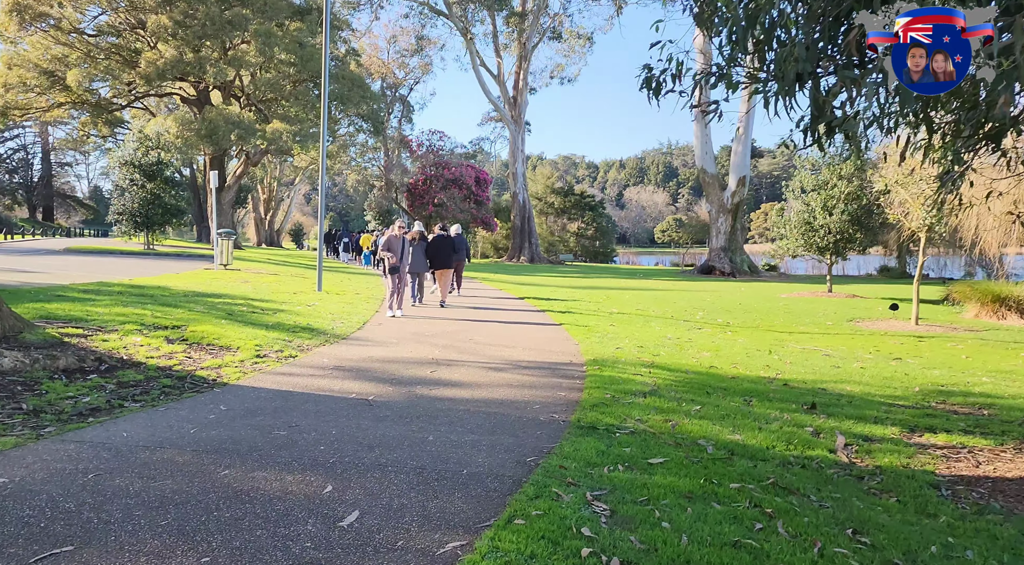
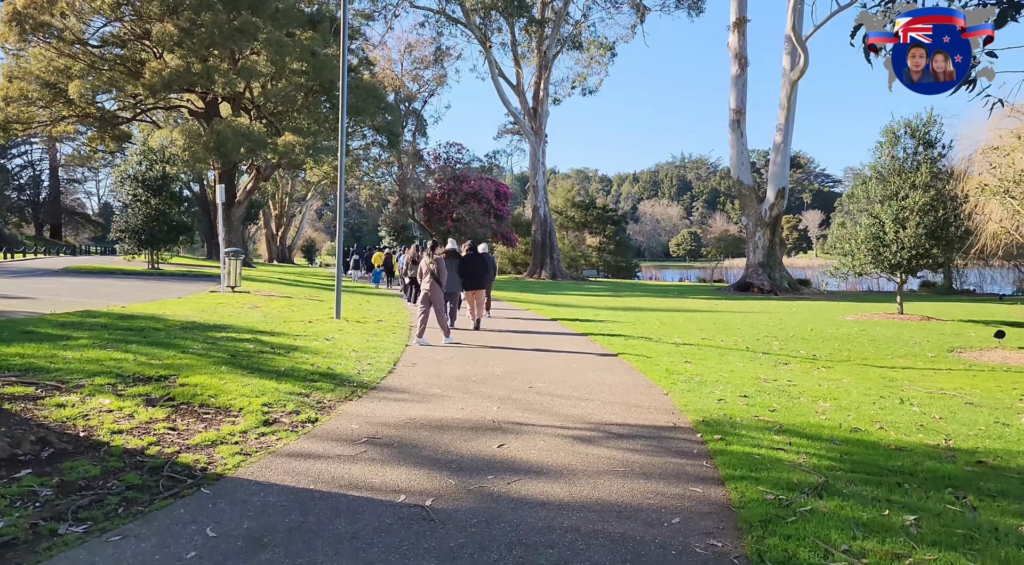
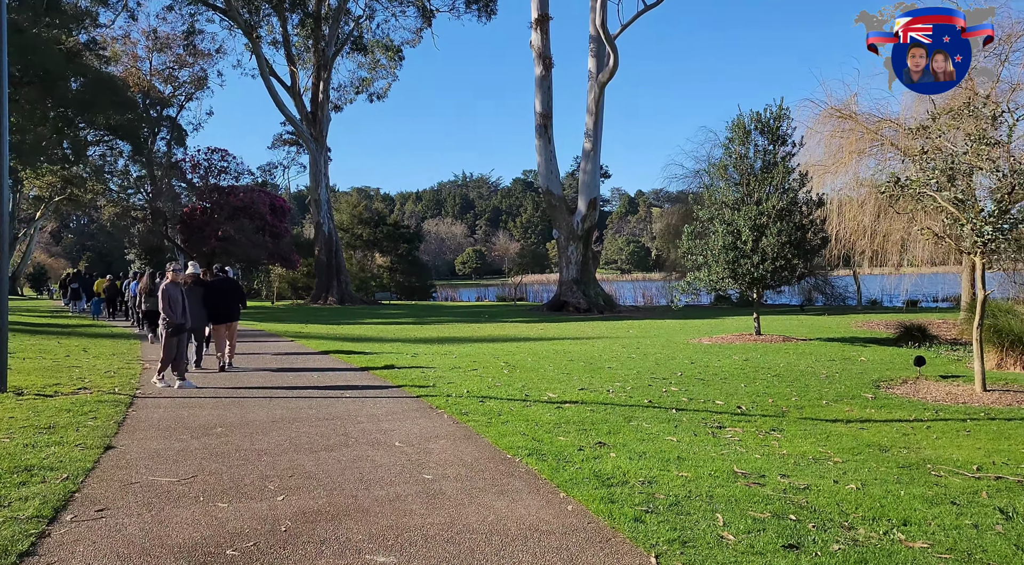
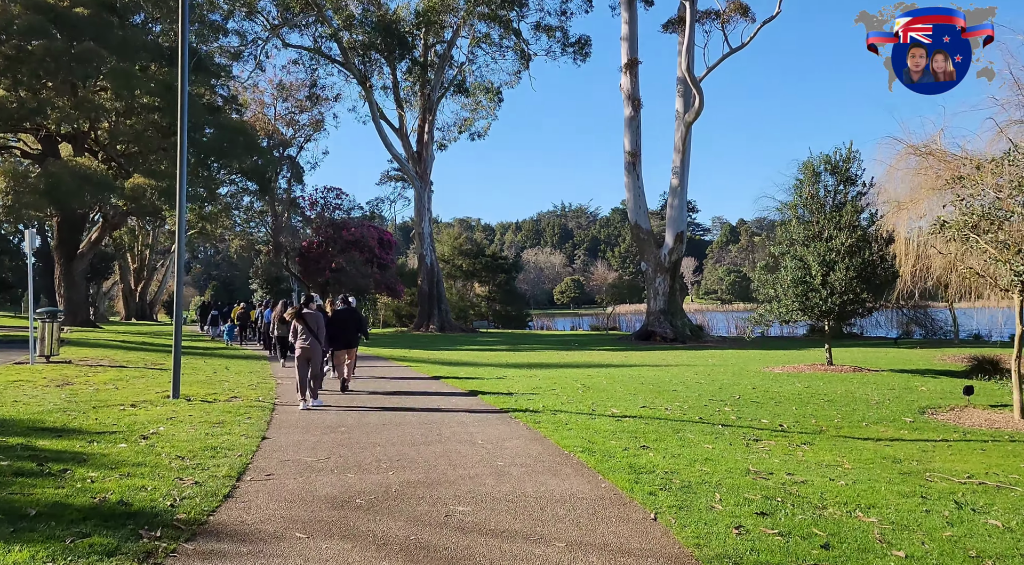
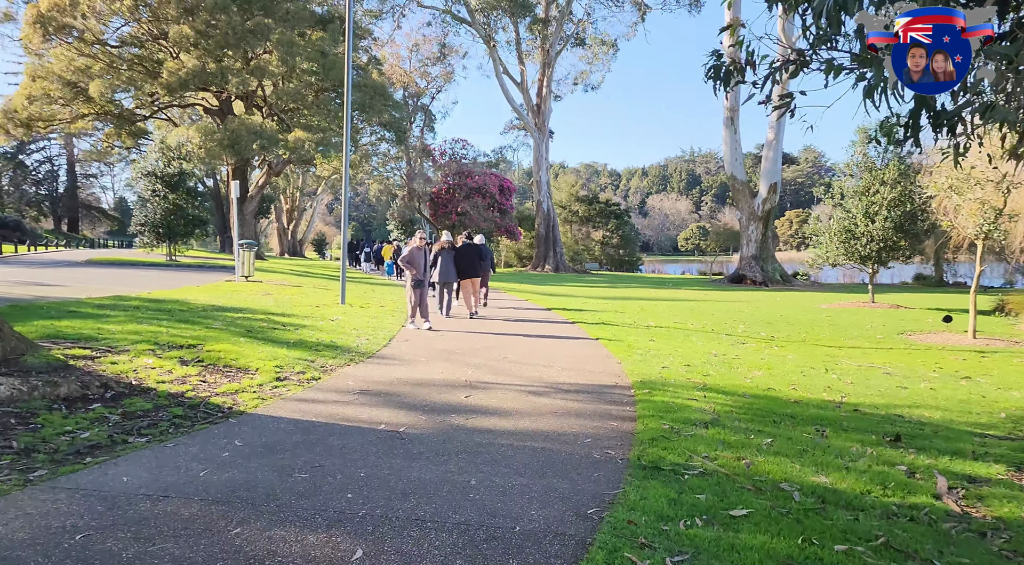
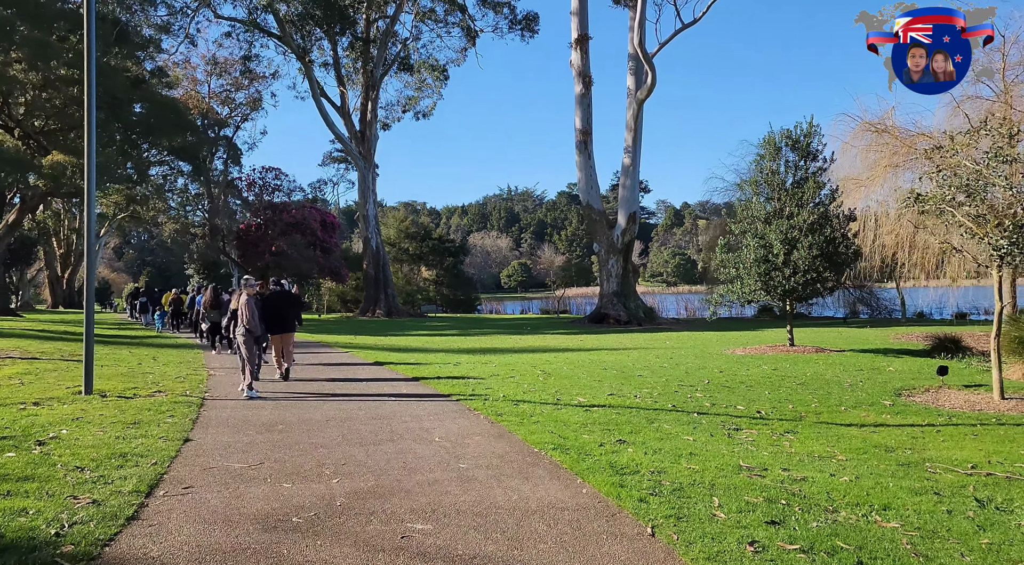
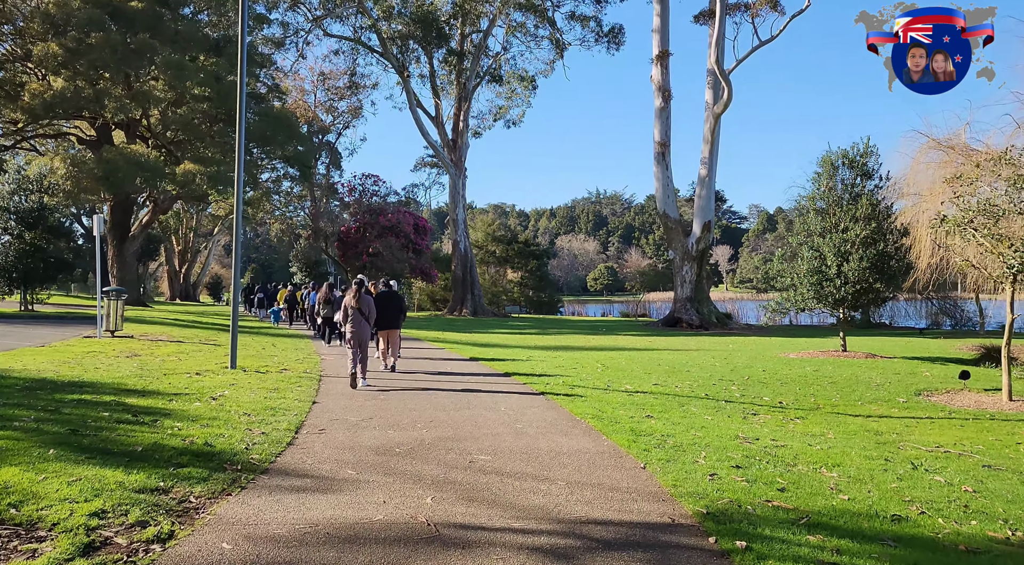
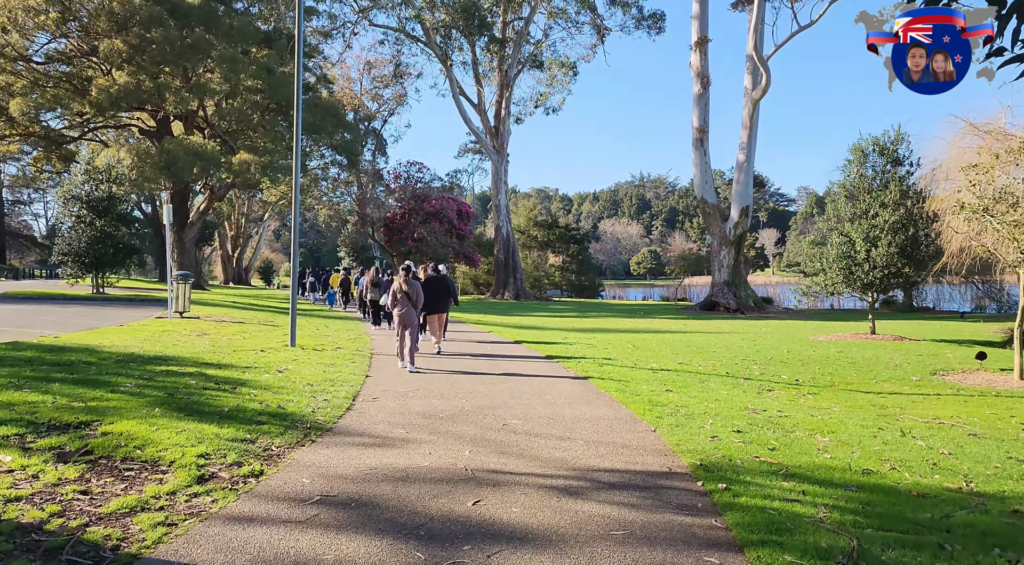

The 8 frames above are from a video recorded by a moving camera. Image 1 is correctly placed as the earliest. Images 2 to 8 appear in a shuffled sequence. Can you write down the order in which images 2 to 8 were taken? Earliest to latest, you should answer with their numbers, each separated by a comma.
5, 2, 8, 7, 4, 6, 3
